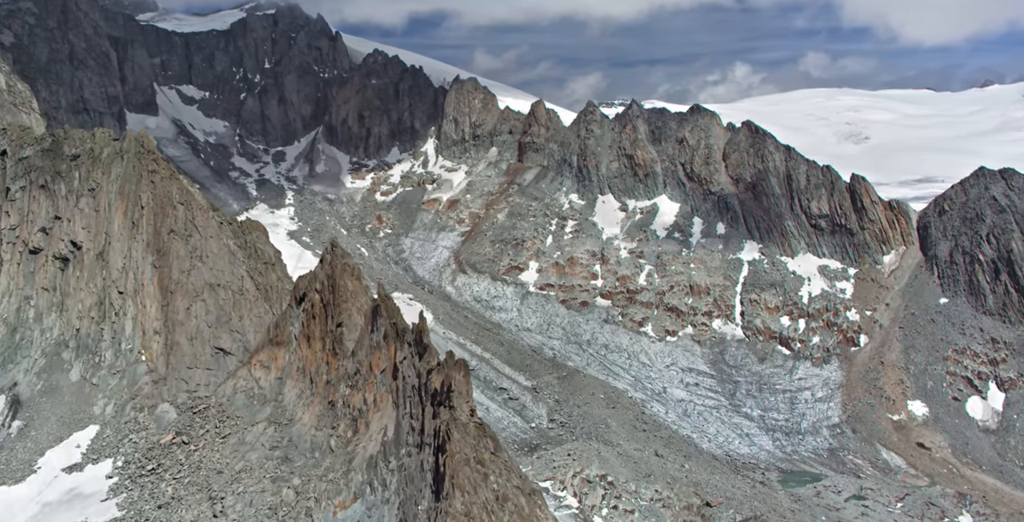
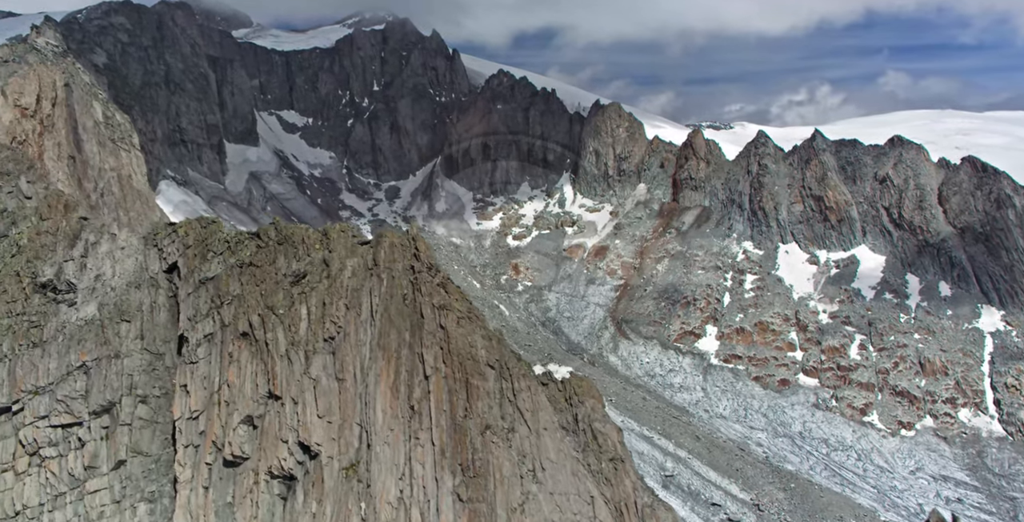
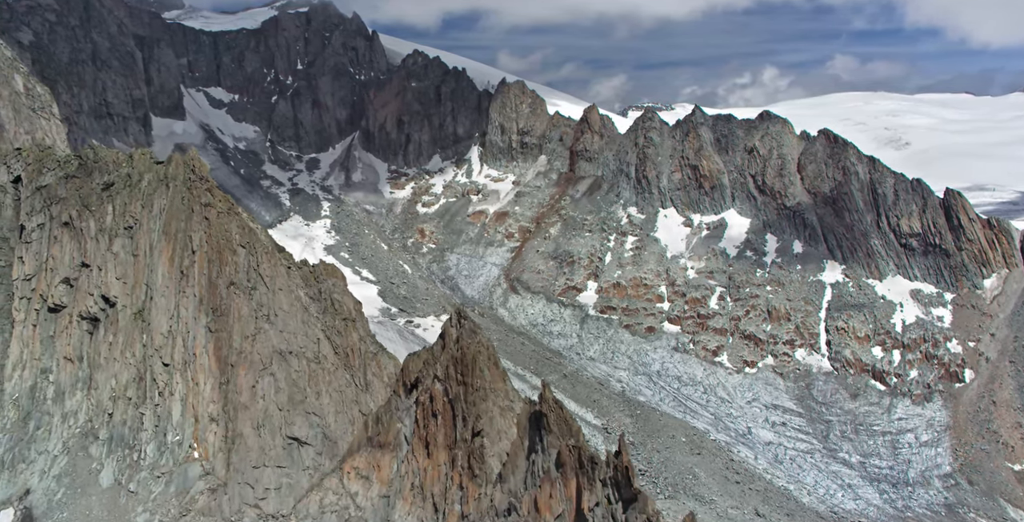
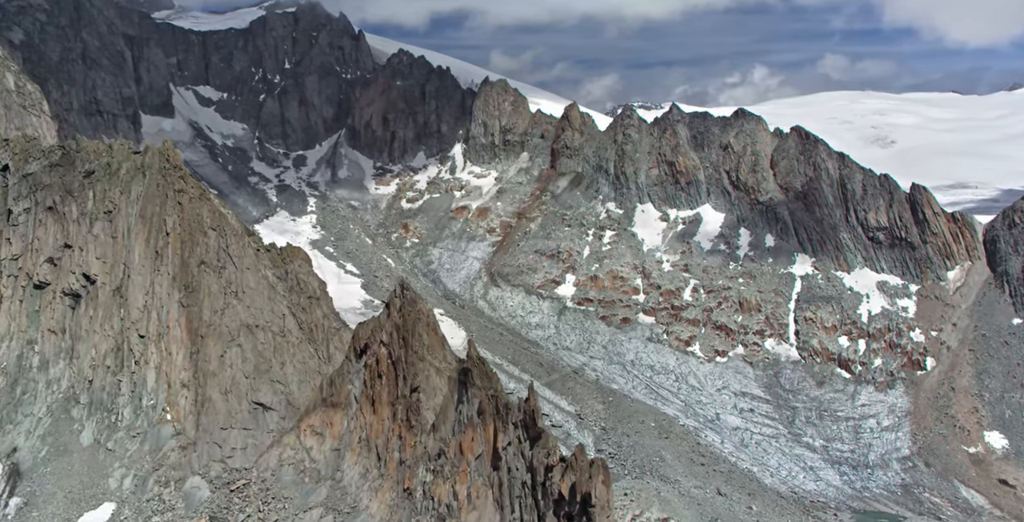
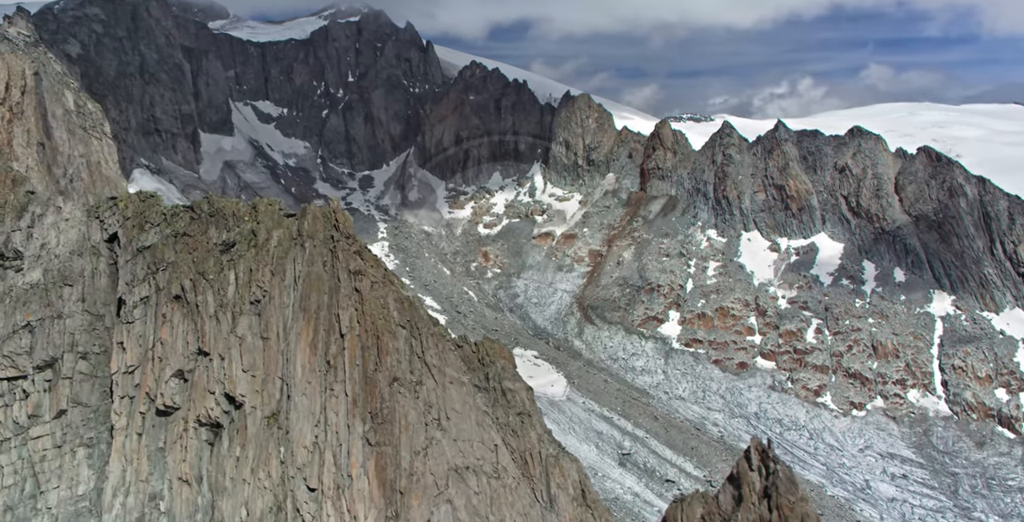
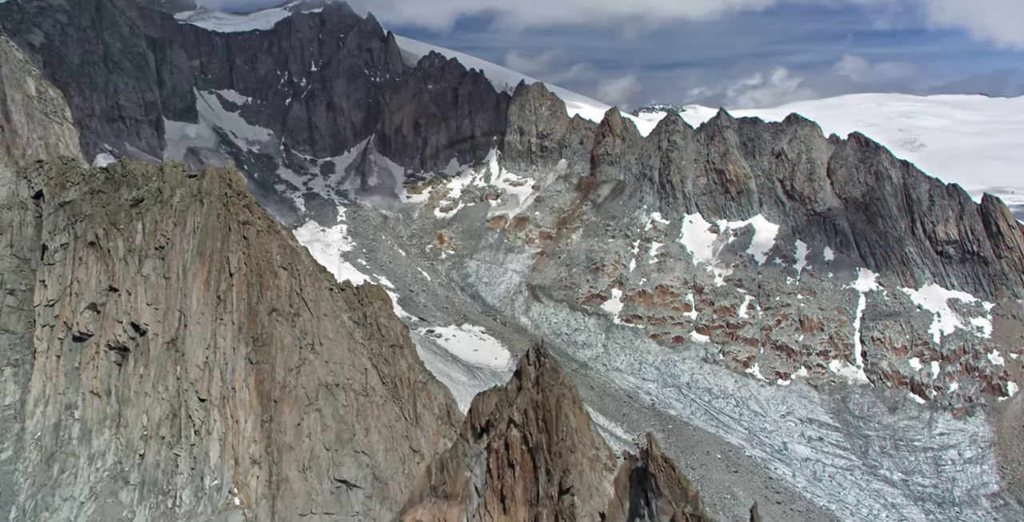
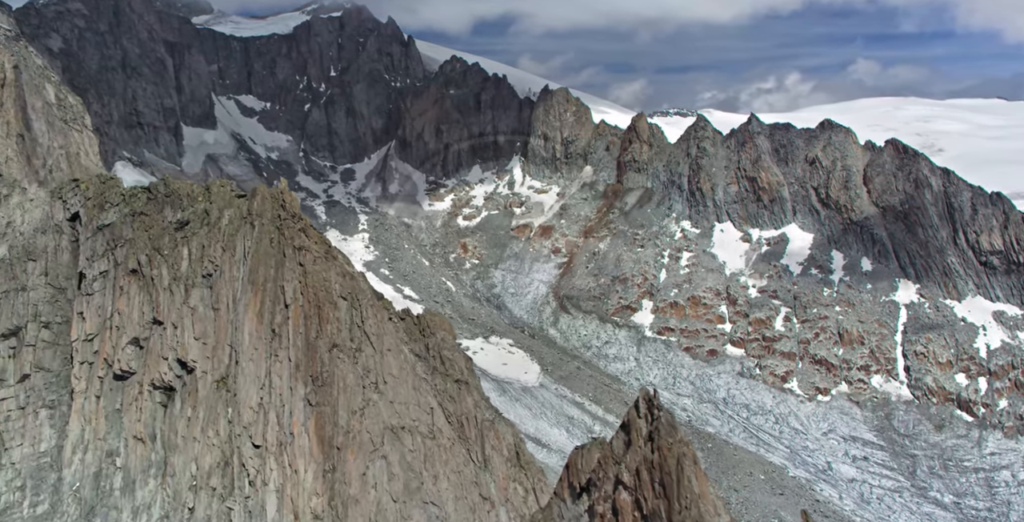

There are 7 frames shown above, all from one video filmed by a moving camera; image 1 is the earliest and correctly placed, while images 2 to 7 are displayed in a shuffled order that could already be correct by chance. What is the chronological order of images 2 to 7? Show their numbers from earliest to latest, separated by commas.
4, 3, 6, 7, 5, 2
